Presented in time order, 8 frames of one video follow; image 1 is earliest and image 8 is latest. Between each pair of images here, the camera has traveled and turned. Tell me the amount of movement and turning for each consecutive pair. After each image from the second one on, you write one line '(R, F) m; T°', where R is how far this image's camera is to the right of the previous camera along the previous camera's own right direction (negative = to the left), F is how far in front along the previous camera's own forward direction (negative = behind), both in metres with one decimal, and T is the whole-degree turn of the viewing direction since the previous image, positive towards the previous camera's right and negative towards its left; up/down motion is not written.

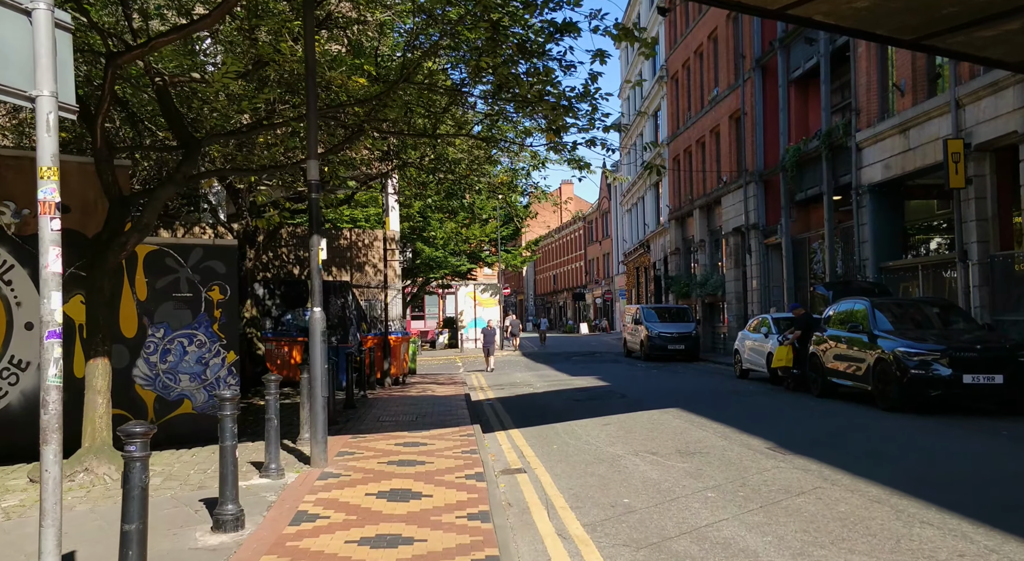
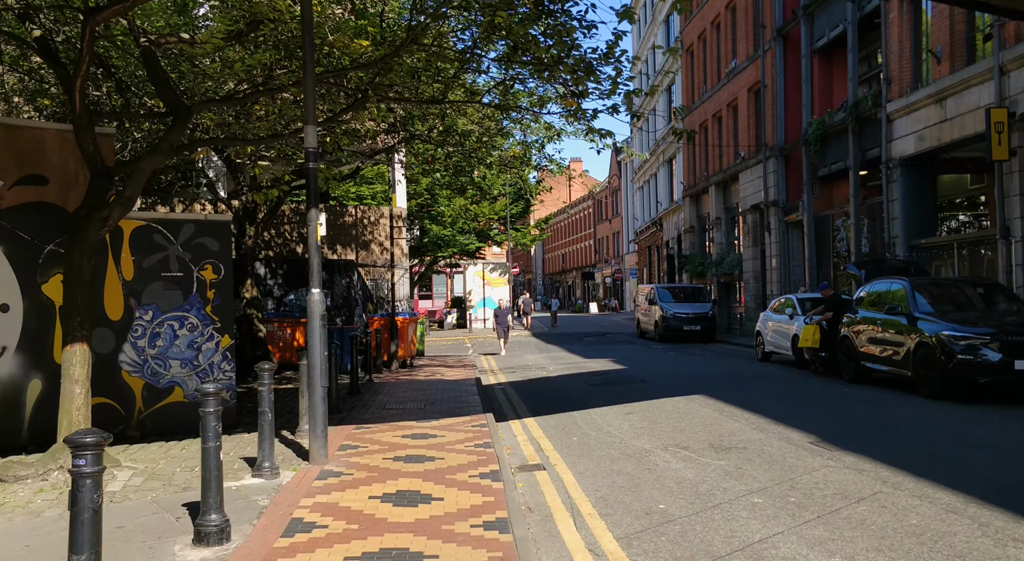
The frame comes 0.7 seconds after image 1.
(-0.1, +0.8) m; 0°
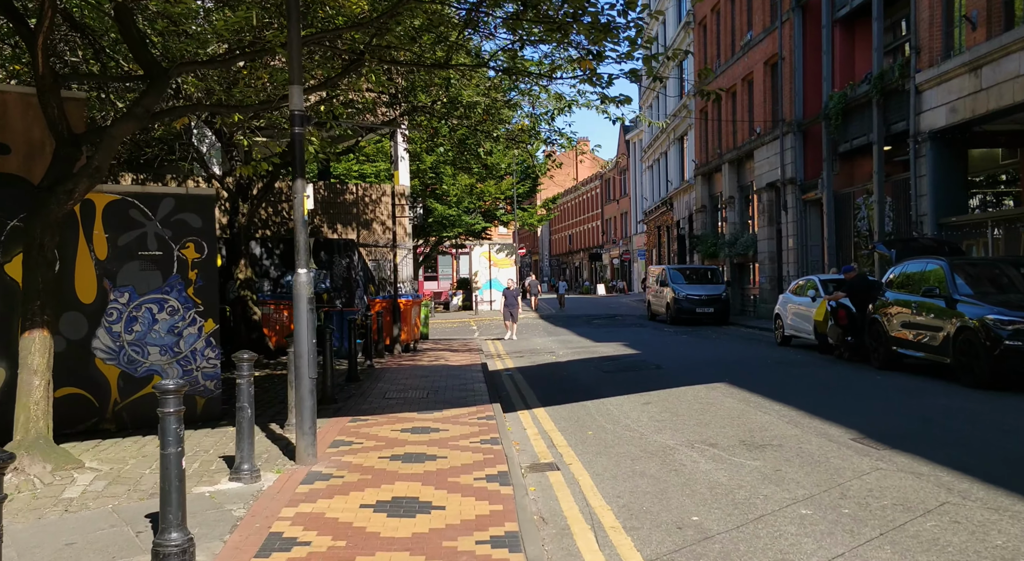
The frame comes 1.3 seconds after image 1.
(0.0, +0.9) m; 0°
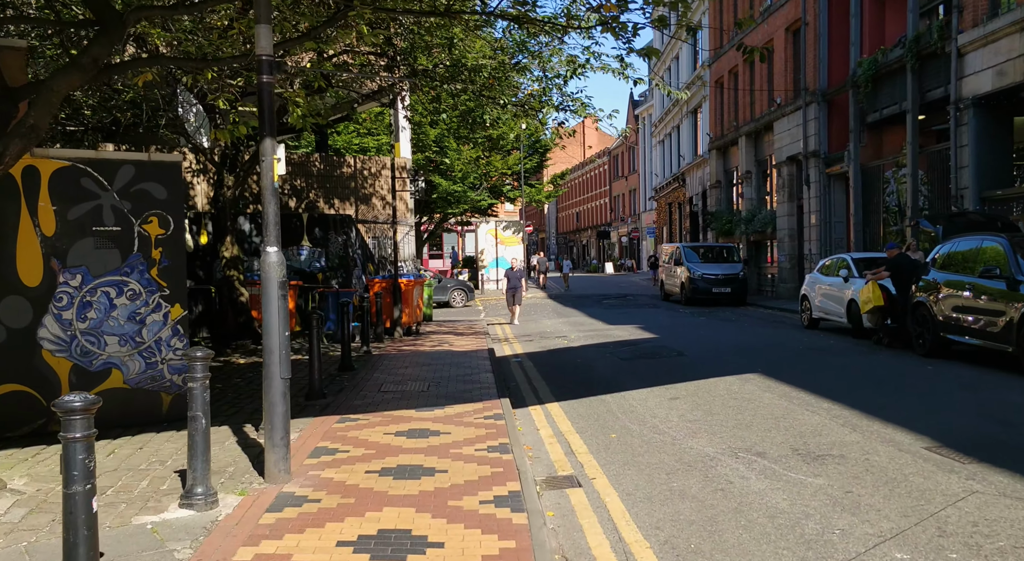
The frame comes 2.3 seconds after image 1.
(0.0, +1.2) m; 0°
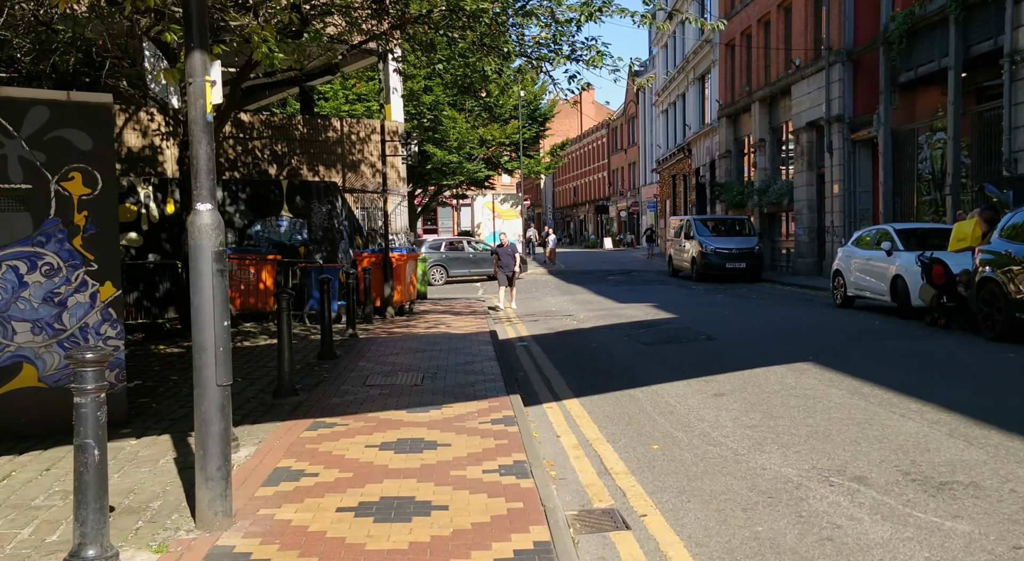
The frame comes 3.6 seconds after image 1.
(-0.2, +1.6) m; 0°
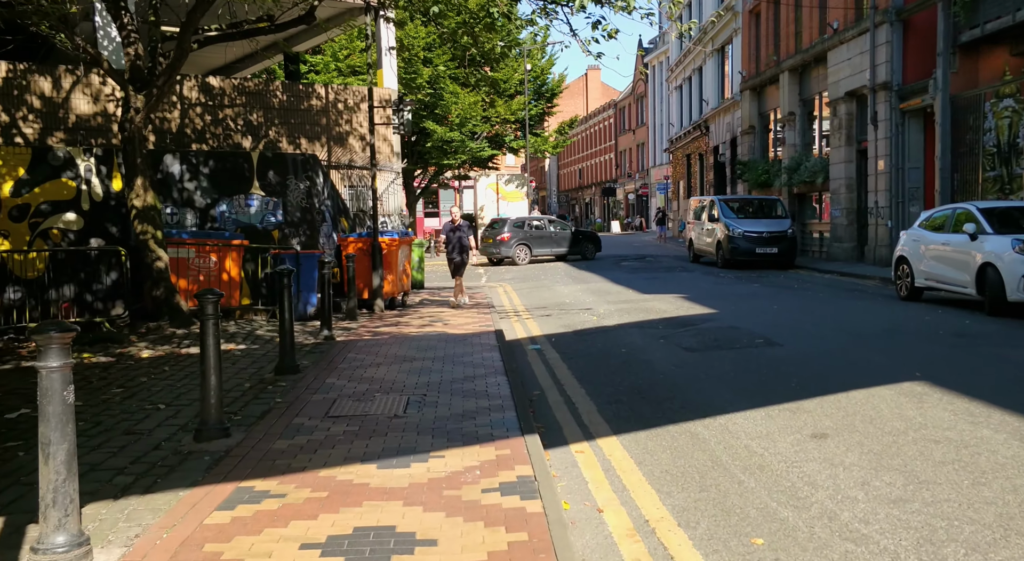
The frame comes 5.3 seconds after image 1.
(-0.1, +2.3) m; 0°
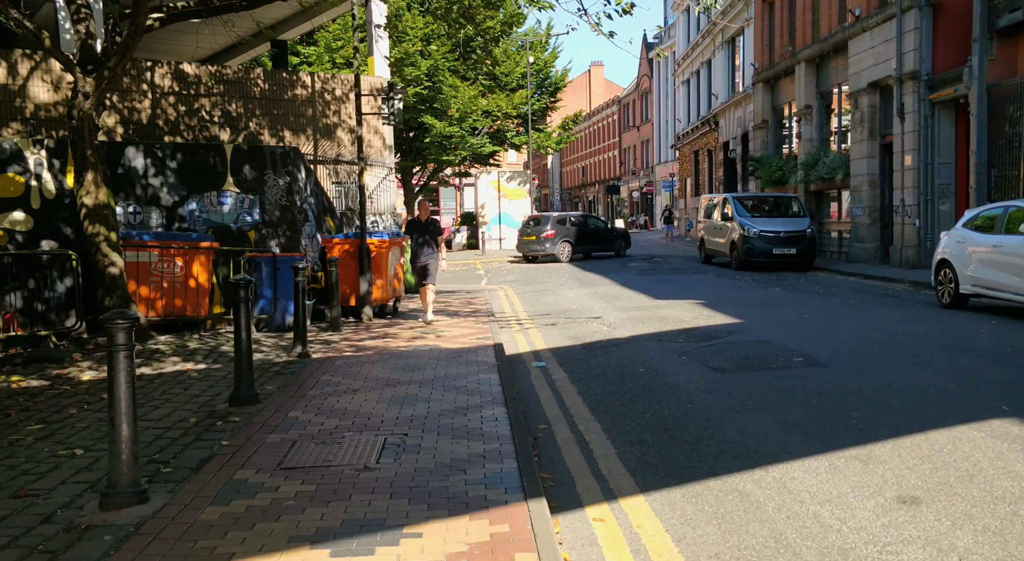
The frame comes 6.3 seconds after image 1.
(0.0, +1.3) m; 0°
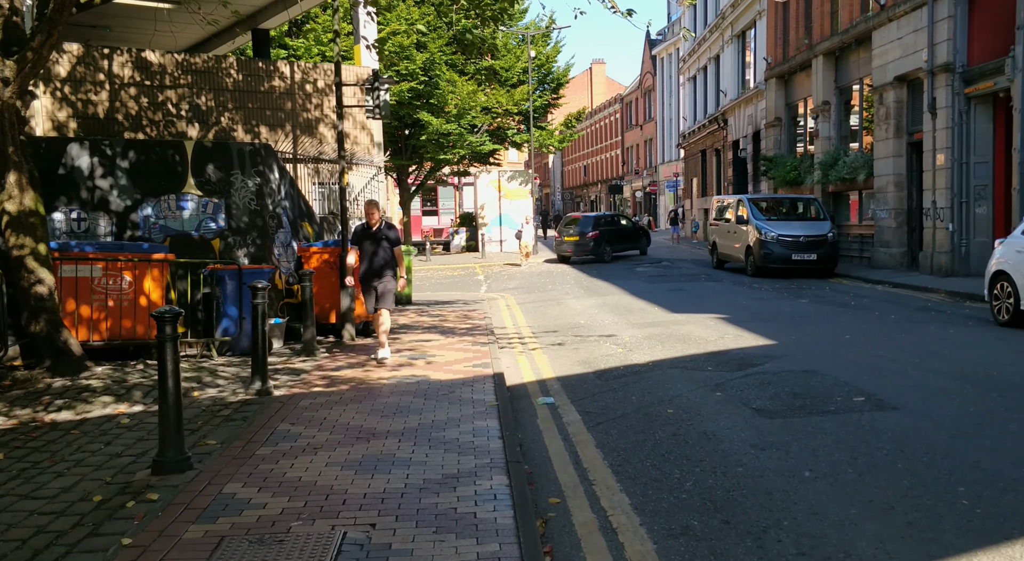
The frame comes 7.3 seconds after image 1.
(0.0, +1.4) m; 0°
